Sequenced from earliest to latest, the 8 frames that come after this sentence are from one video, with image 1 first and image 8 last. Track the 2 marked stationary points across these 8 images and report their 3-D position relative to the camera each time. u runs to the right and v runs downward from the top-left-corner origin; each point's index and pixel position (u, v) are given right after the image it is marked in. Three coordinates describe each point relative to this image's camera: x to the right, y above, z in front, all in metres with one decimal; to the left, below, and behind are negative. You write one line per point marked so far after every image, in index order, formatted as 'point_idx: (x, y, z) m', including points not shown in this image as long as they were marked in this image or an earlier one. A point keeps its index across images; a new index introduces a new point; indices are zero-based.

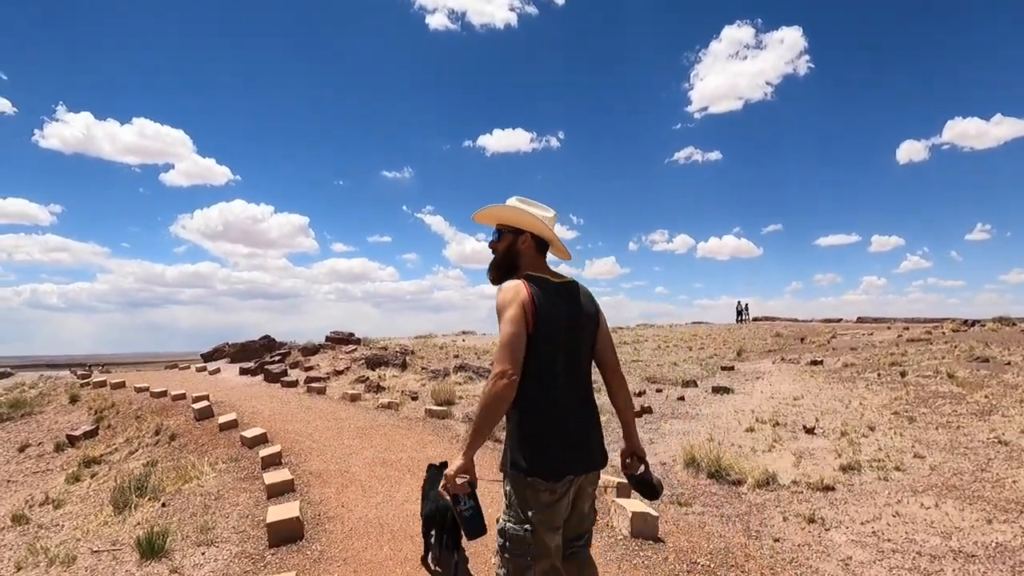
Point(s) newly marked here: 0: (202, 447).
0: (-5.7, -2.9, +10.4) m
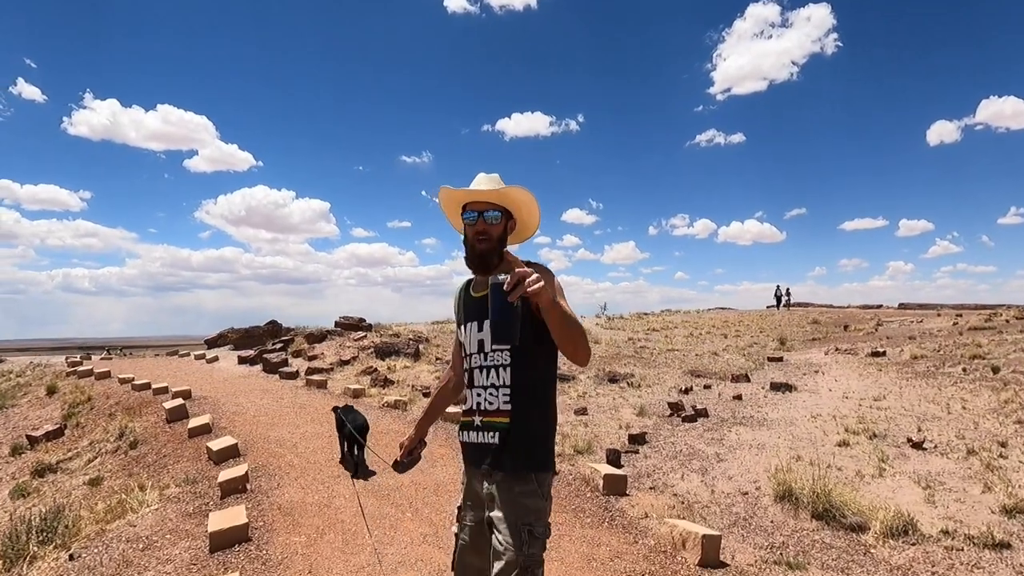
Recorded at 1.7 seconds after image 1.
0: (-5.2, -2.6, +8.5) m
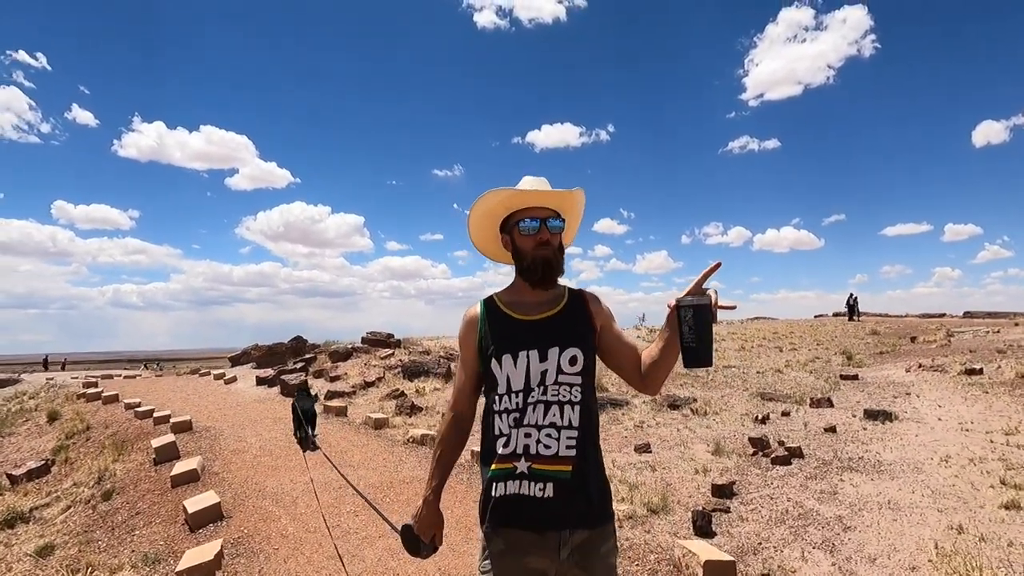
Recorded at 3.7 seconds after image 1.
0: (-4.6, -2.8, +6.8) m
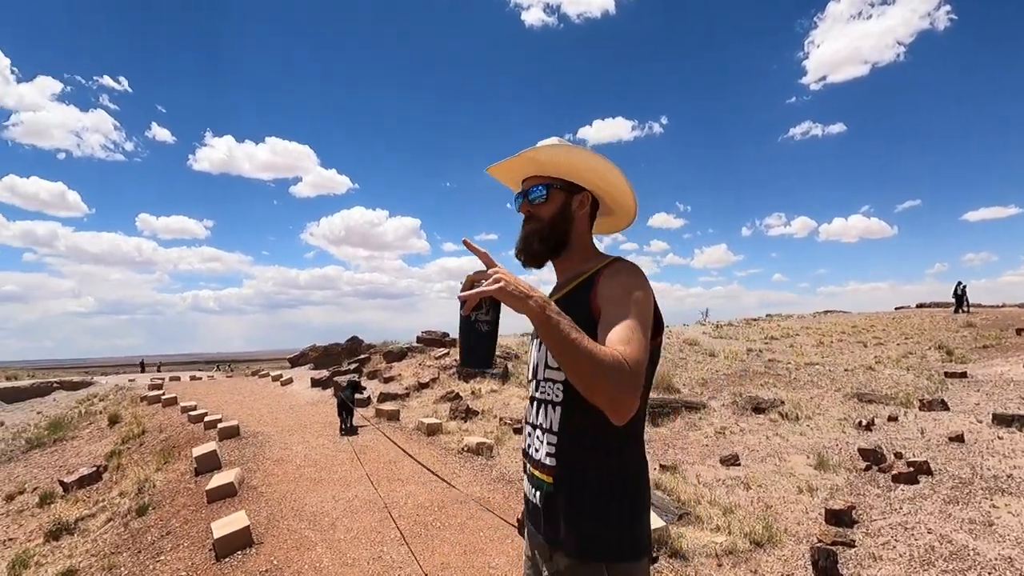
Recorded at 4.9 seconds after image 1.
0: (-3.8, -2.8, +6.1) m
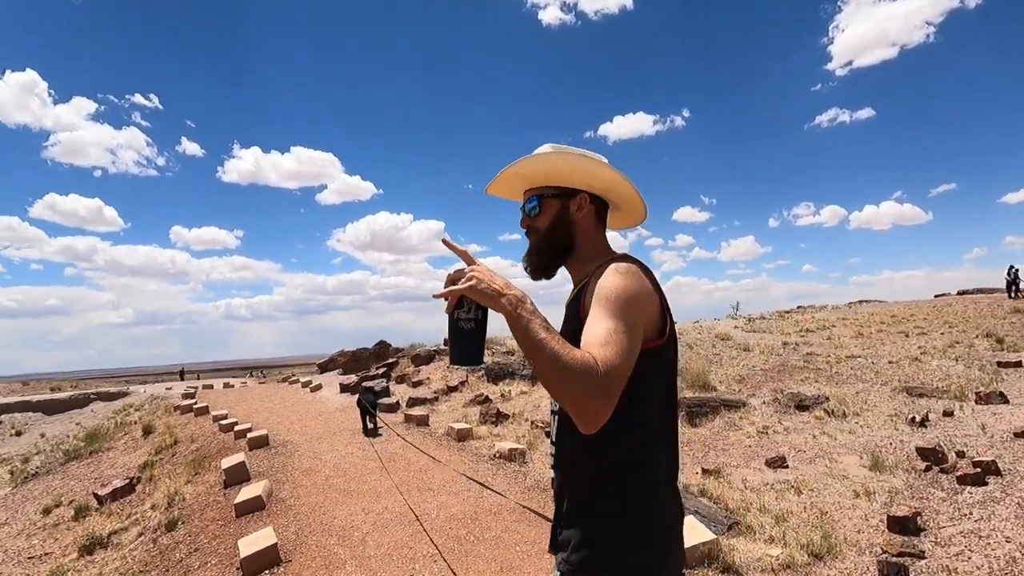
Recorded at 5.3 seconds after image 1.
0: (-3.4, -2.9, +6.0) m
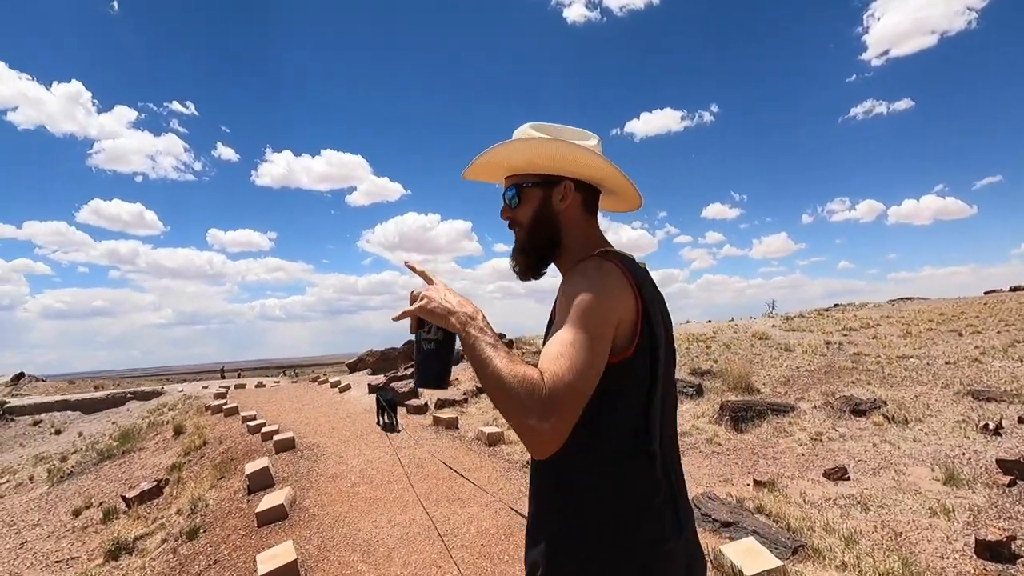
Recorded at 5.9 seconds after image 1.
0: (-3.1, -2.9, +5.6) m
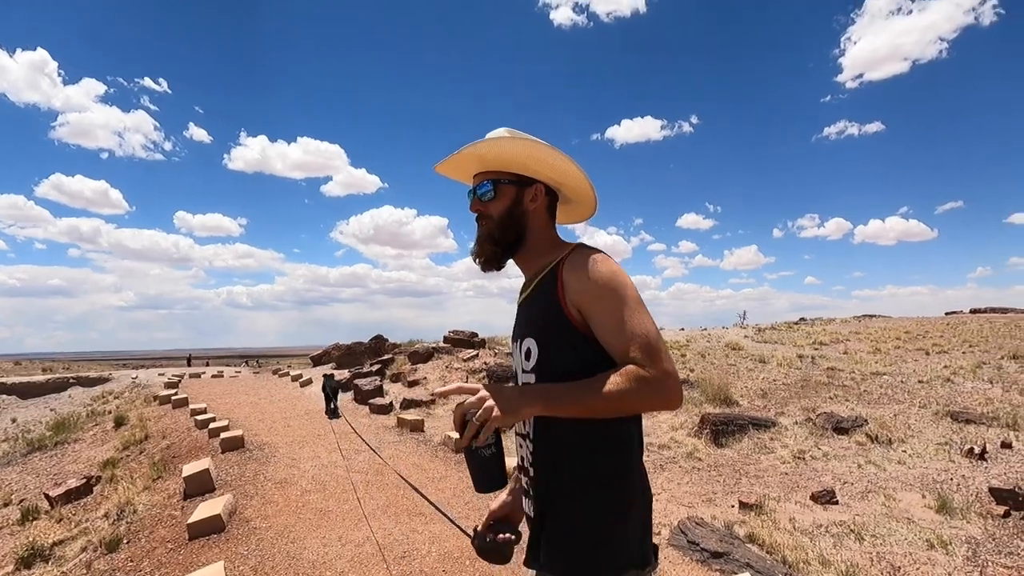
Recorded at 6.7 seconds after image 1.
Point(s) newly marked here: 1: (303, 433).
0: (-3.4, -2.7, +4.8) m
1: (-3.9, -2.7, +10.7) m
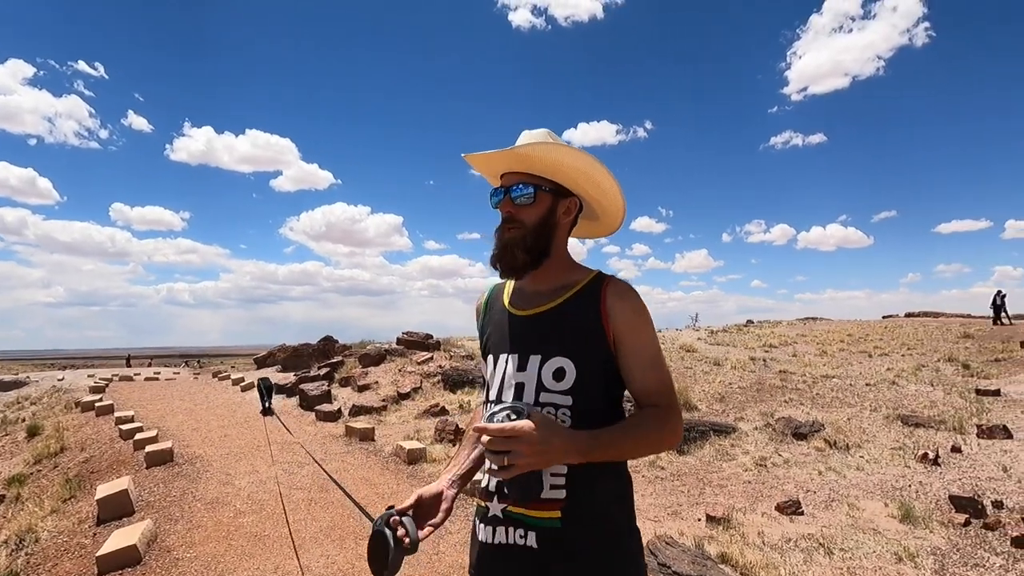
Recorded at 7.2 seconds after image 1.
0: (-3.7, -2.6, +4.1) m
1: (-4.7, -2.7, +9.9) m
